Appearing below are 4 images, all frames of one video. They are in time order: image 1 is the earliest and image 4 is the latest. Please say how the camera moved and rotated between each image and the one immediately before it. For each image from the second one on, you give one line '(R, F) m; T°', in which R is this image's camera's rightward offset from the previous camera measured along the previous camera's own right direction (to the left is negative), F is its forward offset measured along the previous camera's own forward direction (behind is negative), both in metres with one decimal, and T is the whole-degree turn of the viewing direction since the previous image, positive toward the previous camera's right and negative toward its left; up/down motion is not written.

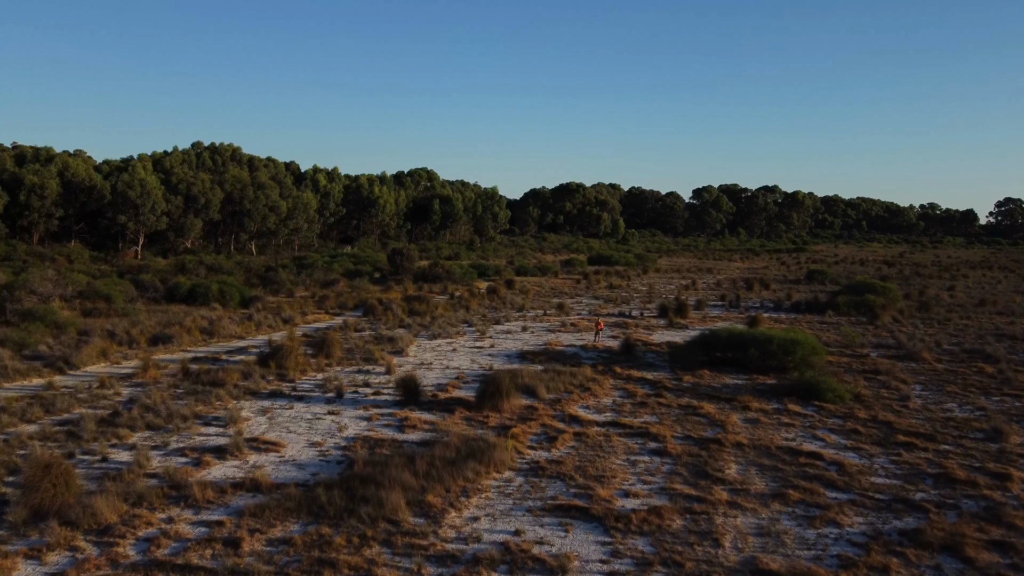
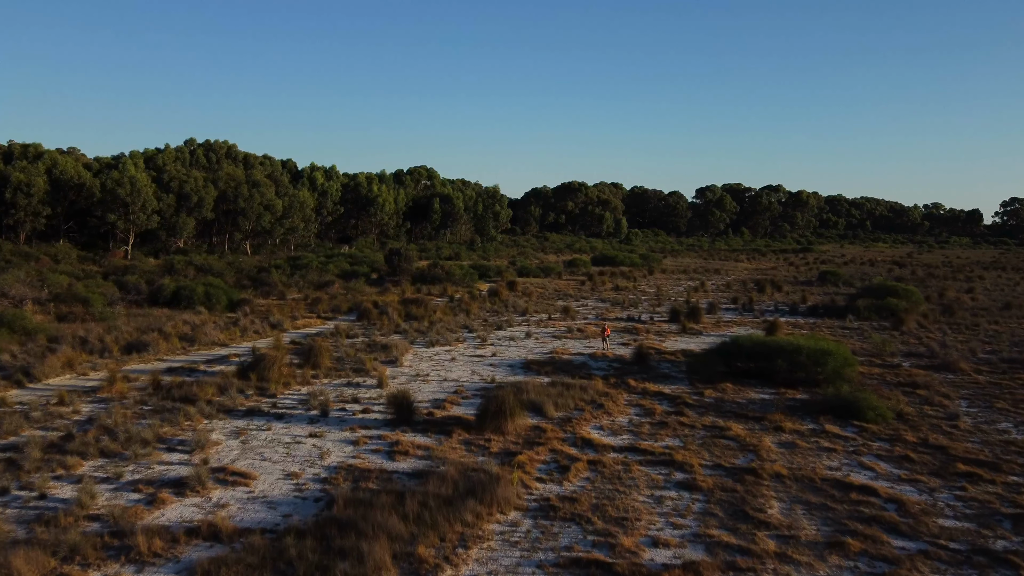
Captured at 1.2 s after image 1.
(-0.1, +1.3) m; 0°
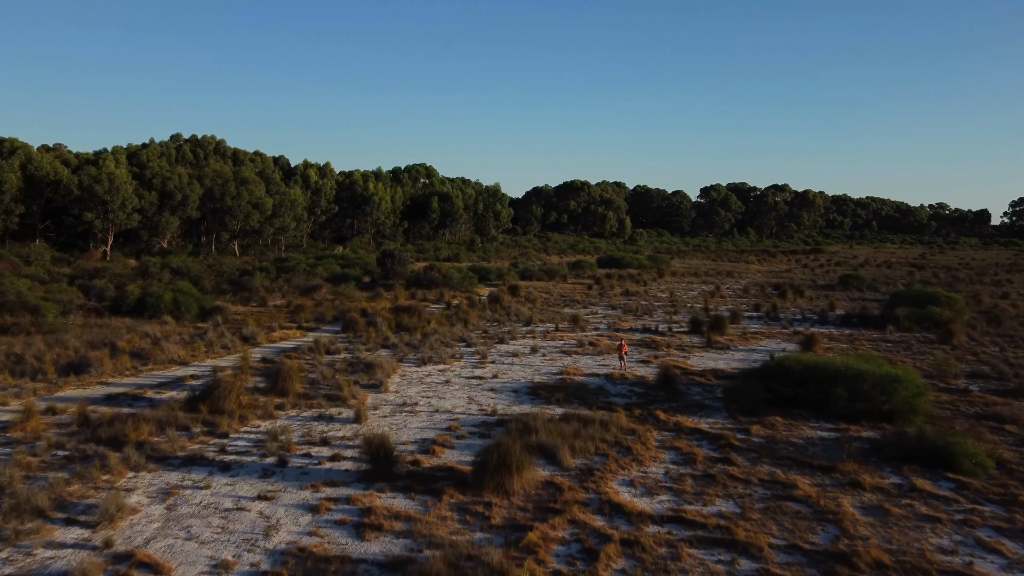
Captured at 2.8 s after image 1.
(-0.1, +2.4) m; 0°
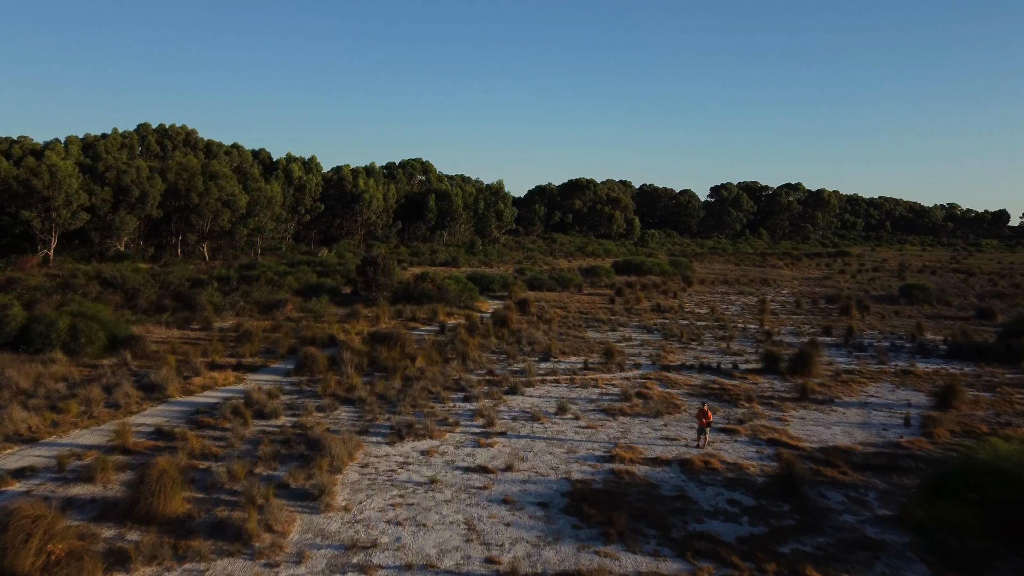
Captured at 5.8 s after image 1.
(-0.3, +5.3) m; 0°
